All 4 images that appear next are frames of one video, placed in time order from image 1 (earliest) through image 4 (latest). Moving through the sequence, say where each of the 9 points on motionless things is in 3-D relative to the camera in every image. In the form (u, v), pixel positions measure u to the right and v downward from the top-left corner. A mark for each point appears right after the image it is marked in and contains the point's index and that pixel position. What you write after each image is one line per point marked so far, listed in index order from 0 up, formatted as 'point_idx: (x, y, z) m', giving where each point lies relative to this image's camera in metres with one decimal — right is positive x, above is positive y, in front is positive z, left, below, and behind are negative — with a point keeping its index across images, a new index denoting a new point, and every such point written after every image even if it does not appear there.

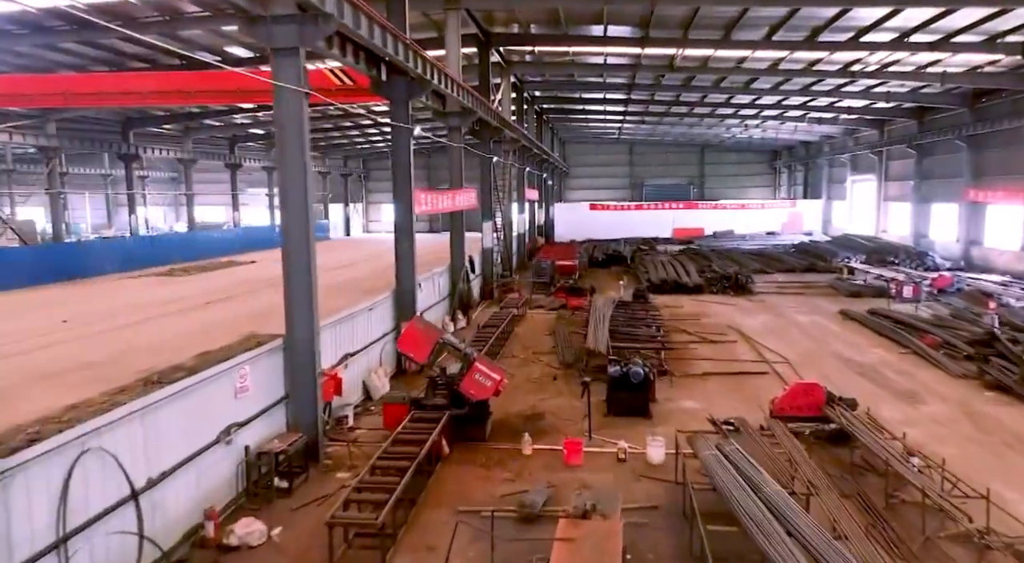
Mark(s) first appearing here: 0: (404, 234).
0: (-1.5, +0.6, +8.9) m
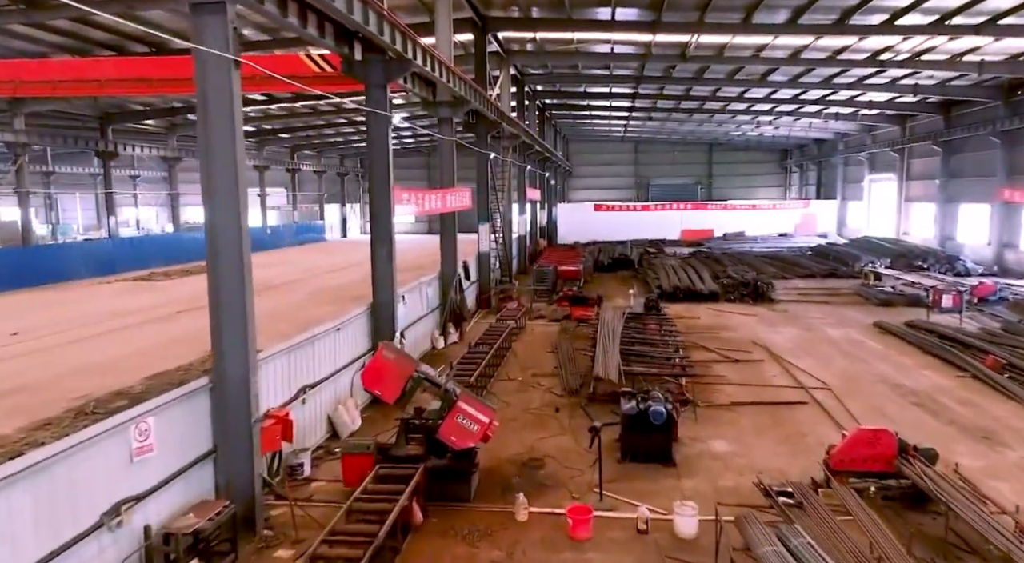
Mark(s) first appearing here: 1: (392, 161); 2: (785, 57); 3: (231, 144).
0: (-1.5, +0.5, +7.6) m
1: (-1.4, +1.5, +7.7) m
2: (+6.4, +5.3, +15.0) m
3: (-1.9, +1.0, +4.4) m
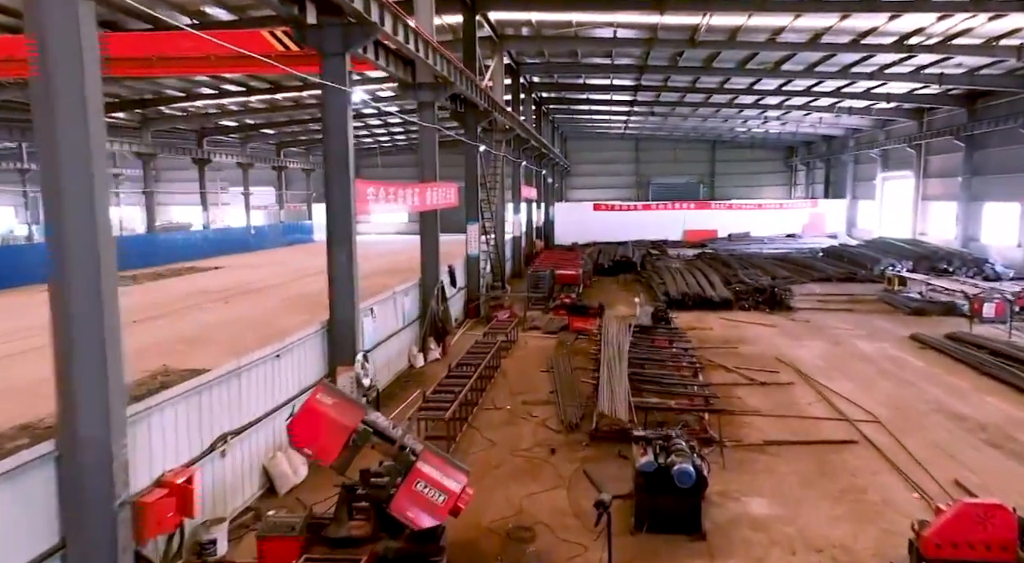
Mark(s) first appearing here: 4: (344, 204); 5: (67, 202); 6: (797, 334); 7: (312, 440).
0: (-1.7, +0.4, +6.3) m
1: (-1.6, +1.4, +6.3) m
2: (+6.2, +5.1, +13.8) m
3: (-2.0, +0.9, +3.0) m
4: (-1.7, +0.8, +6.4) m
5: (-2.1, +0.5, +3.1) m
6: (+4.6, -0.9, +10.4) m
7: (-1.2, -0.9, +3.8) m
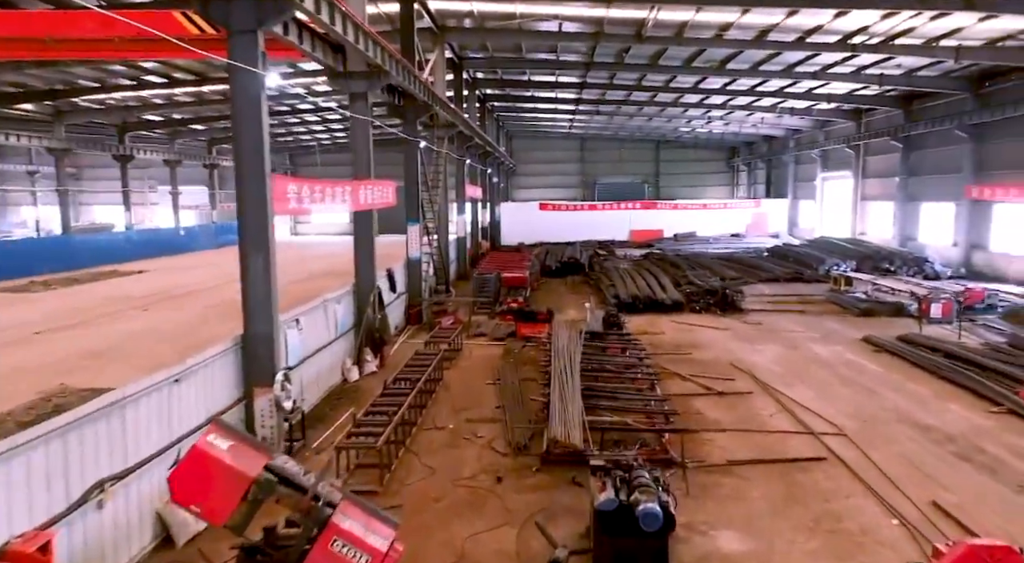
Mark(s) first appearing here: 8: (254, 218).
0: (-2.2, +0.3, +5.5) m
1: (-2.1, +1.3, +5.6) m
2: (+5.0, +5.1, +13.6) m
3: (-2.3, +0.8, +2.2) m
4: (-2.2, +0.7, +5.6) m
5: (-2.4, +0.4, +2.3) m
6: (+3.7, -0.9, +10.1) m
7: (-1.5, -0.9, +3.0) m
8: (-2.2, +0.6, +5.6) m
